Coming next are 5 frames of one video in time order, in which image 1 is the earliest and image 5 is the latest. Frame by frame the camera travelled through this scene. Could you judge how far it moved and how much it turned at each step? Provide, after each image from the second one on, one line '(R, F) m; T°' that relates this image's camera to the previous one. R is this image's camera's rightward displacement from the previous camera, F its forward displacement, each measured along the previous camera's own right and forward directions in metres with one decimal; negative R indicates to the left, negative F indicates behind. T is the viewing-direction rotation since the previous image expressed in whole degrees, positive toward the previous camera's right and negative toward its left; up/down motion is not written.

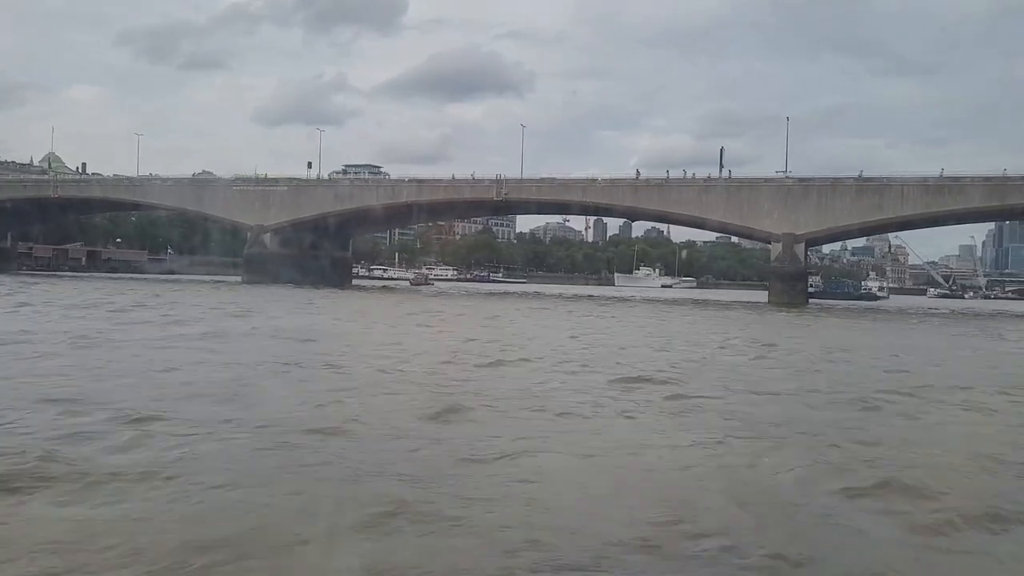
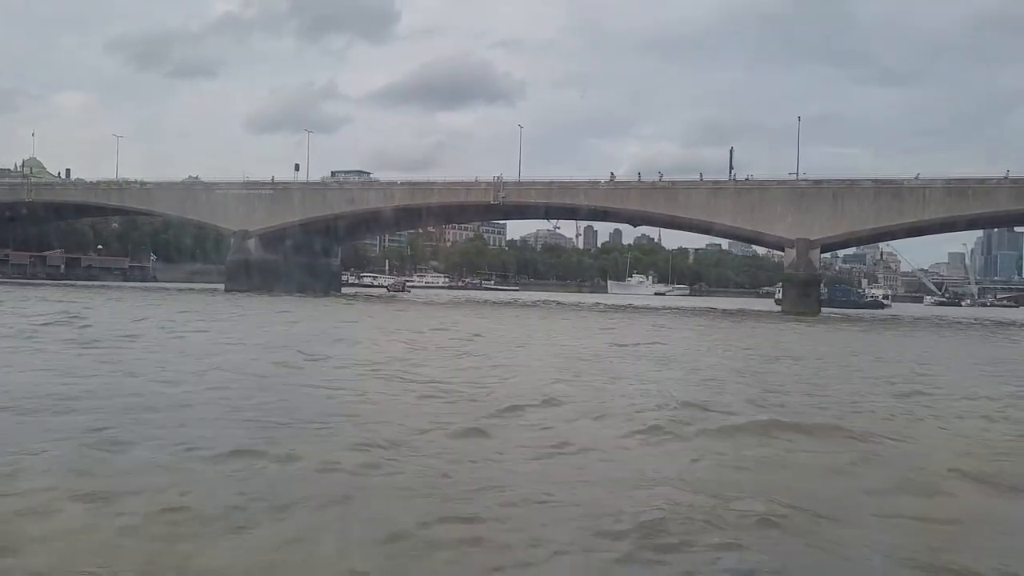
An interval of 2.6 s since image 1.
(-0.4, +2.1) m; +1°
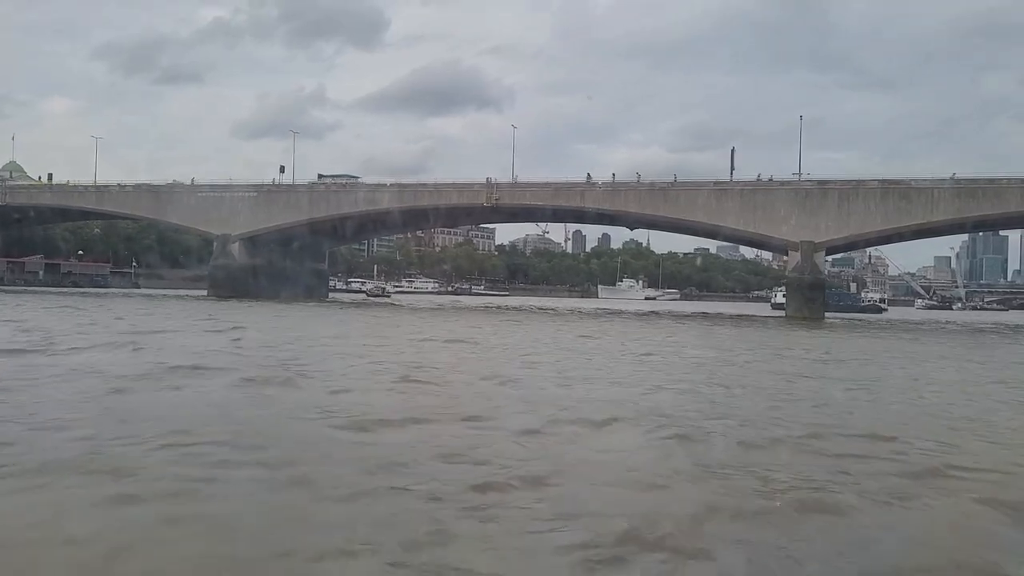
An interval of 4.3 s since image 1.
(-0.3, +1.3) m; +1°
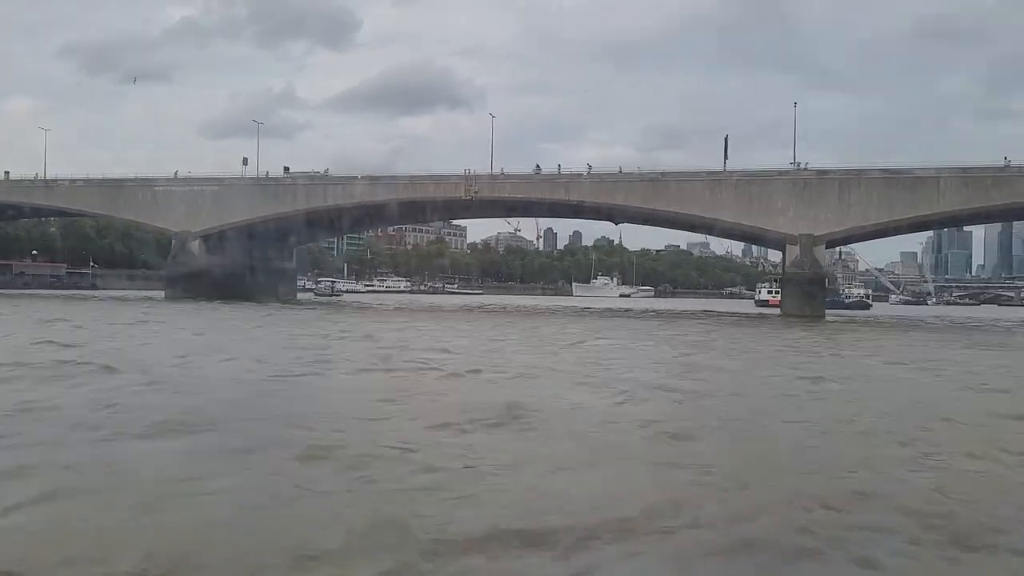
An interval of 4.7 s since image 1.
(-0.4, +2.4) m; +2°
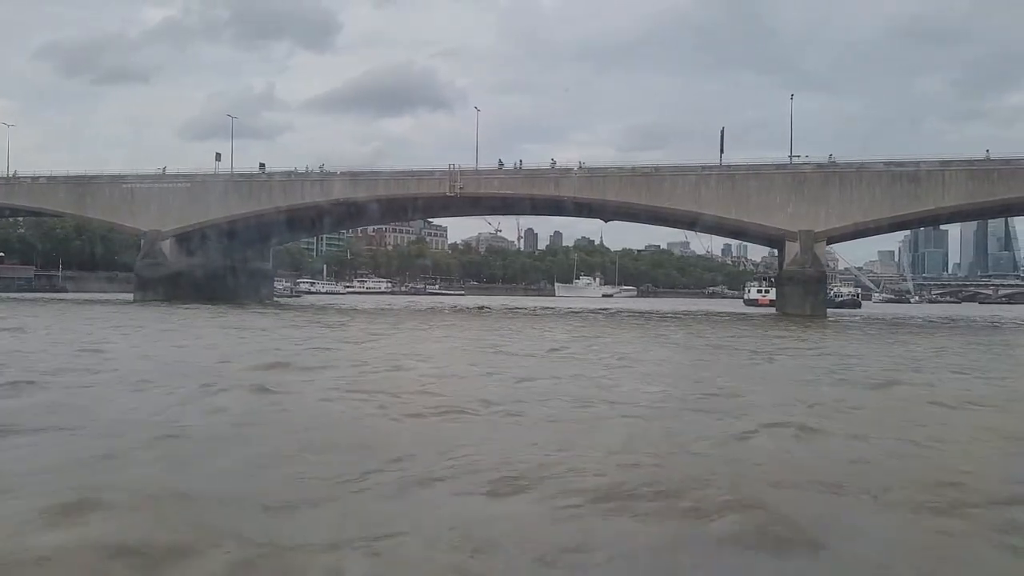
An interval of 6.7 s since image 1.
(-0.3, +1.5) m; +1°
